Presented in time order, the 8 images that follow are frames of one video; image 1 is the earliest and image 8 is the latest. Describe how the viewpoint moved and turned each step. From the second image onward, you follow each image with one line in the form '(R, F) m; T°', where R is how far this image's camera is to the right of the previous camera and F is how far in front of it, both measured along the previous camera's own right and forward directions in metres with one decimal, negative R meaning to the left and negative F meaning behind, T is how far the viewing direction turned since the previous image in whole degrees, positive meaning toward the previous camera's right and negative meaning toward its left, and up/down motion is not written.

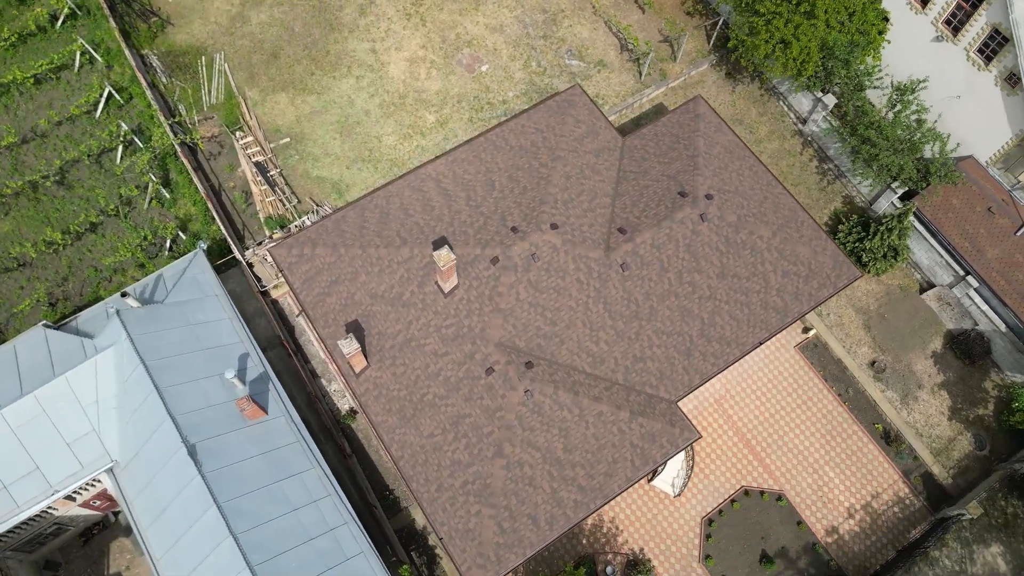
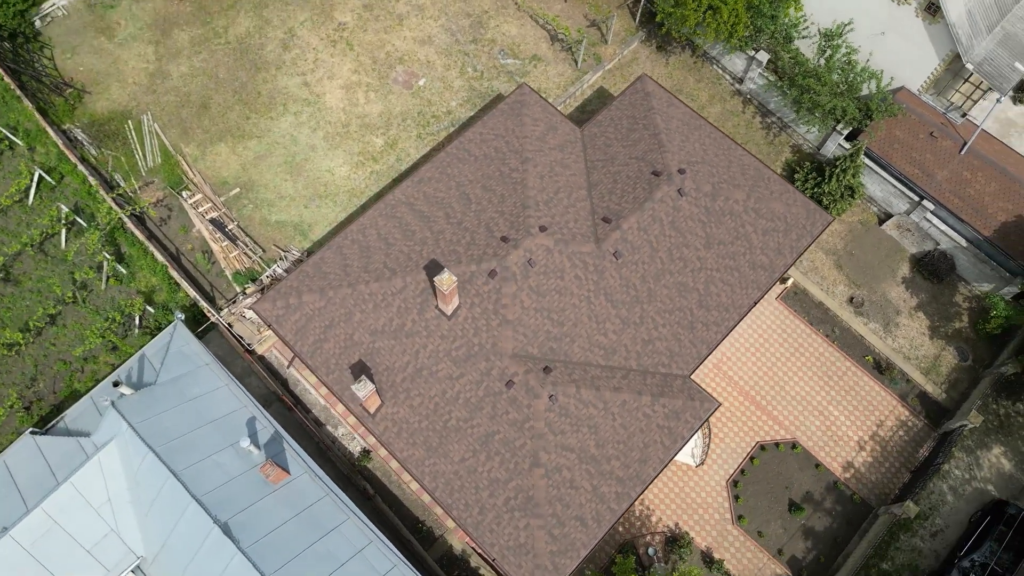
(-1.8, +0.2) m; +5°
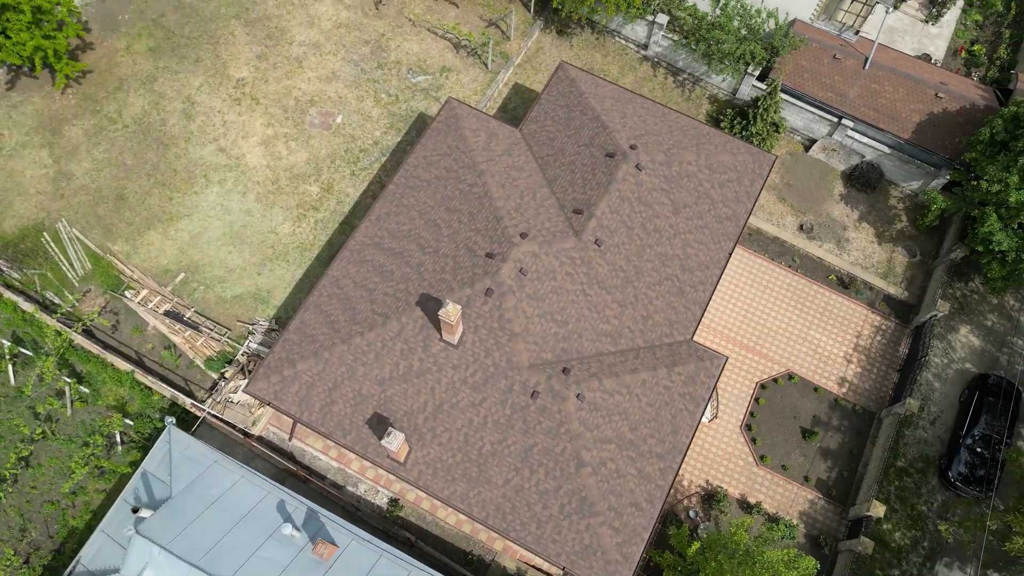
(-2.3, +0.2) m; +7°
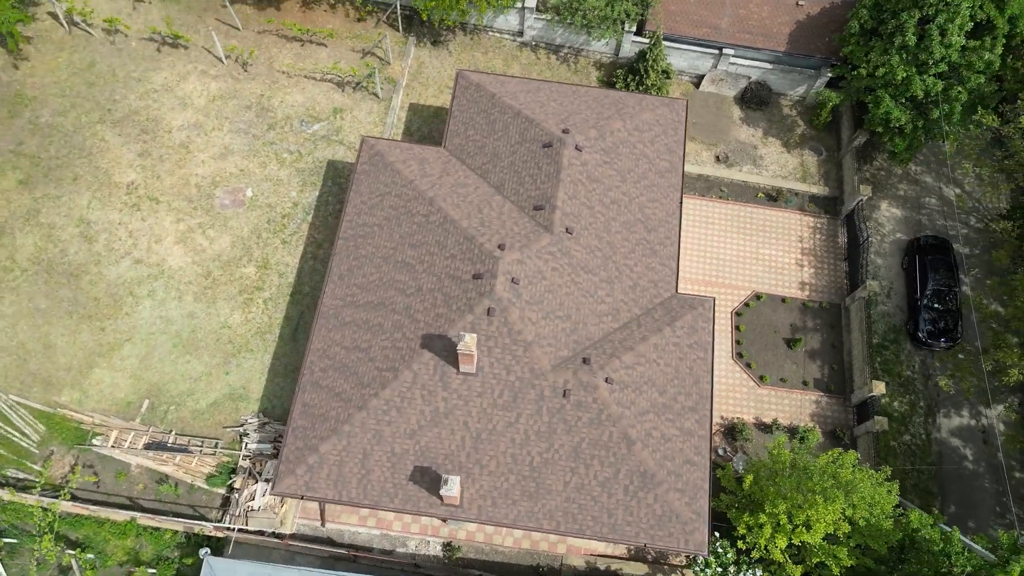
(-2.9, +0.3) m; +8°
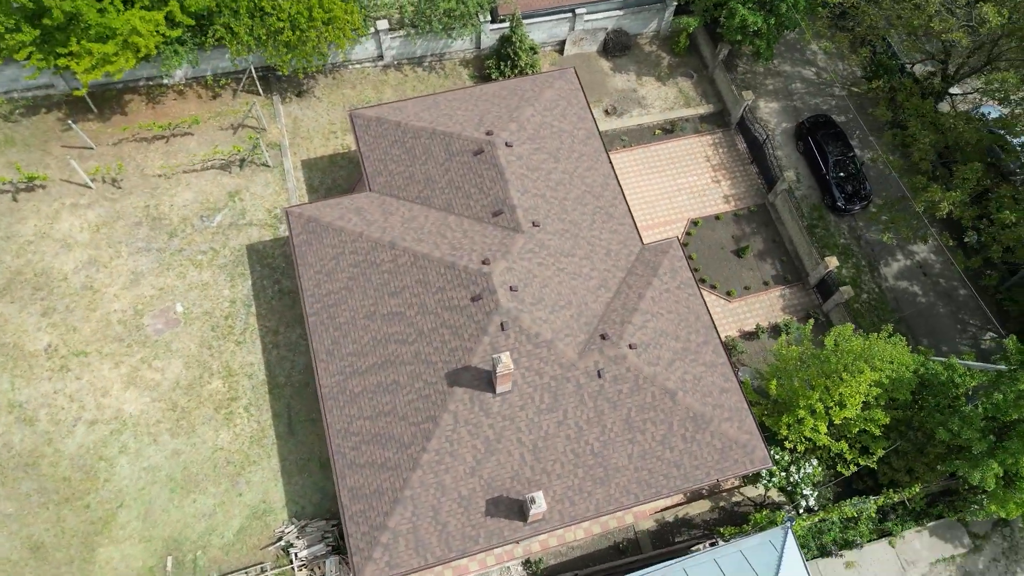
(-3.4, +0.3) m; +10°
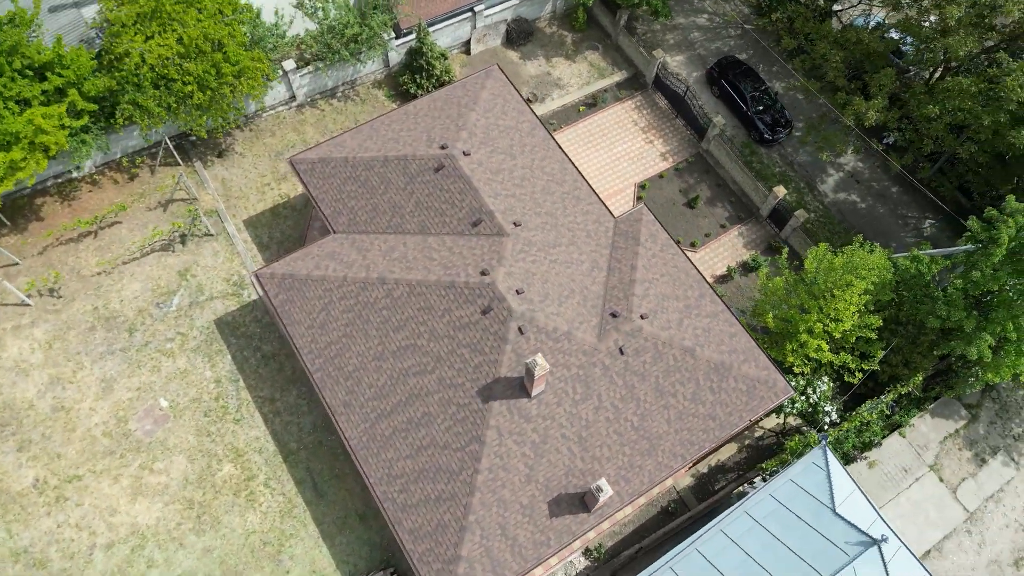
(-2.6, +0.2) m; +7°
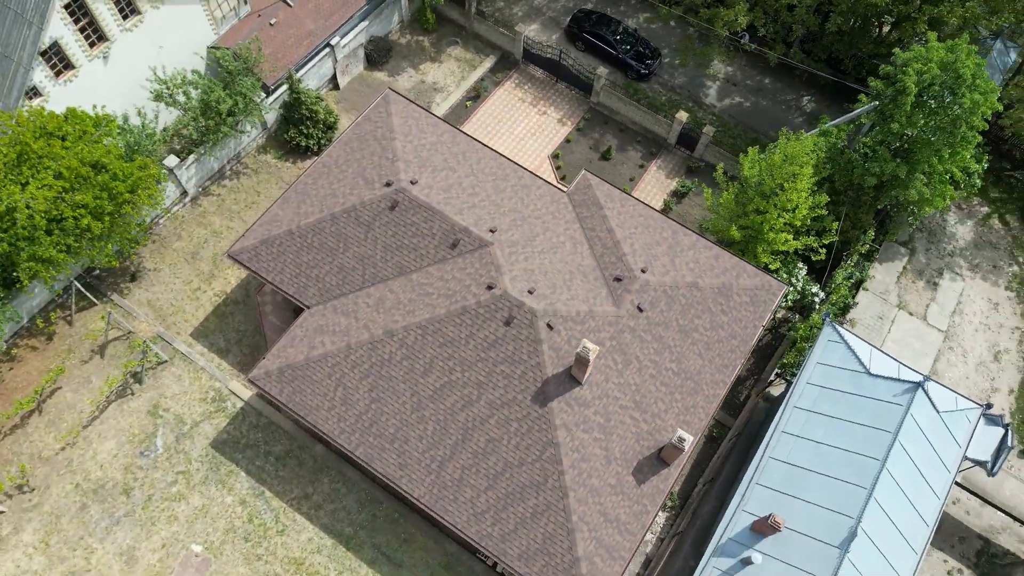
(-3.7, +0.4) m; +10°
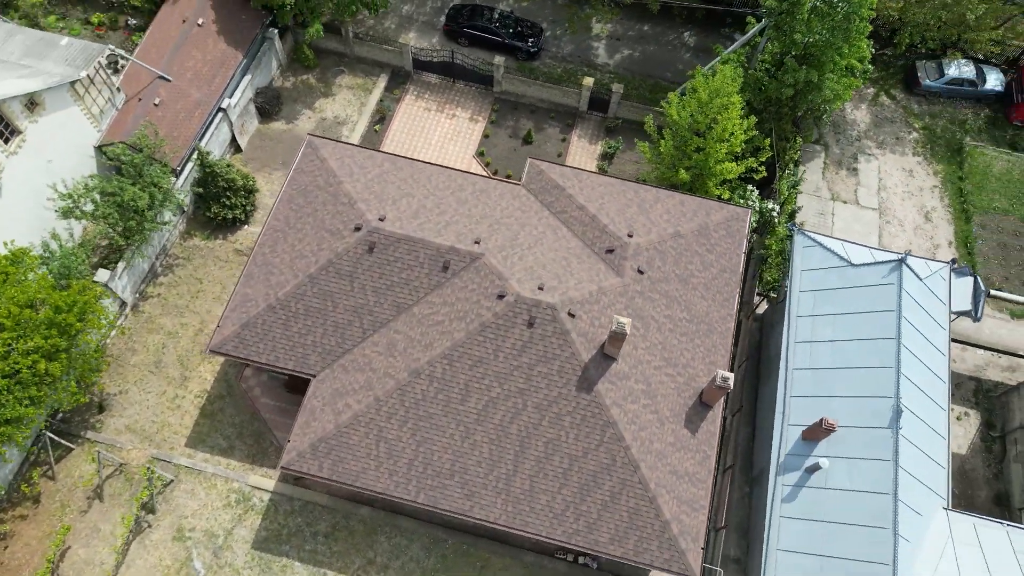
(-3.2, +0.3) m; +8°
